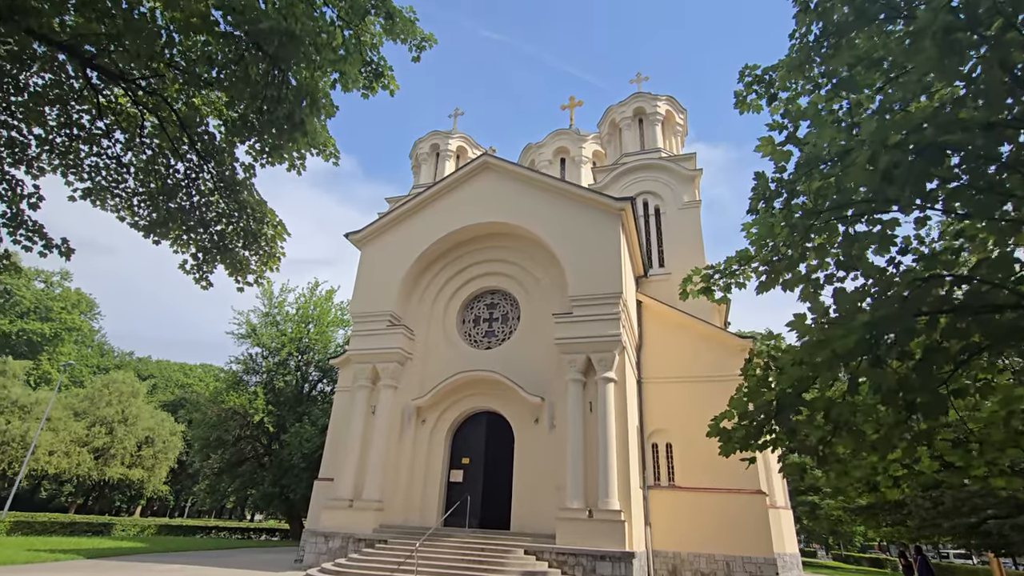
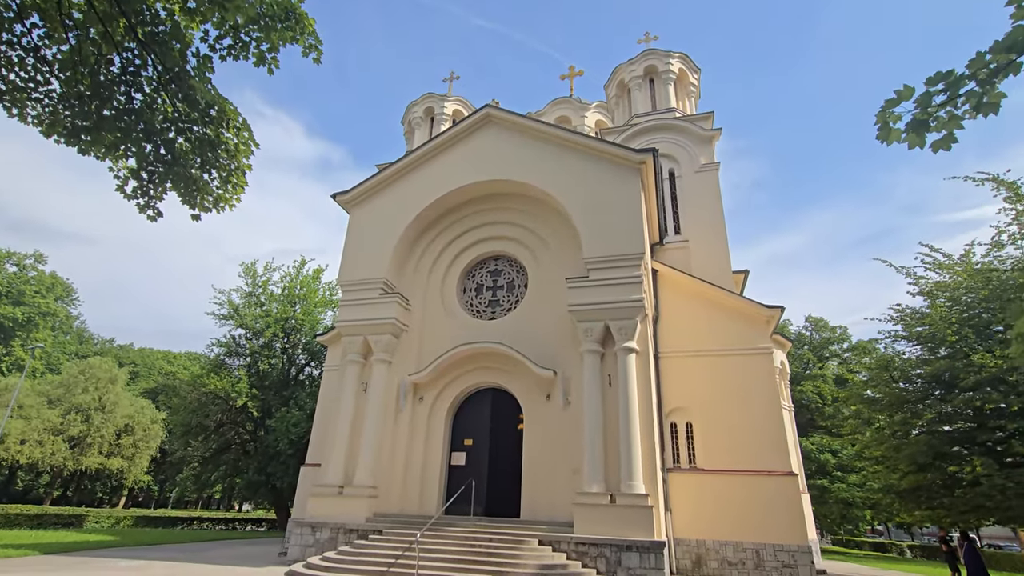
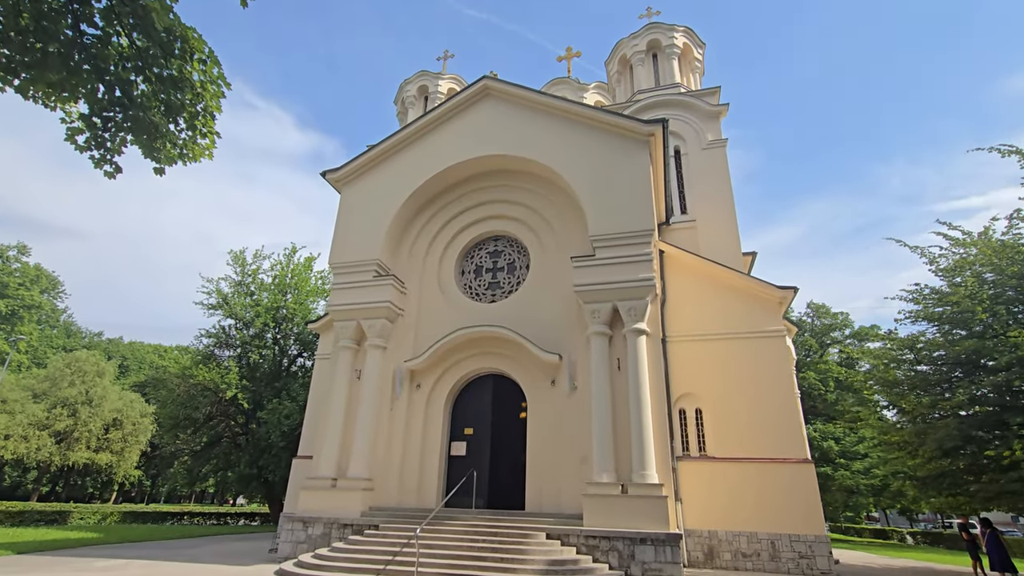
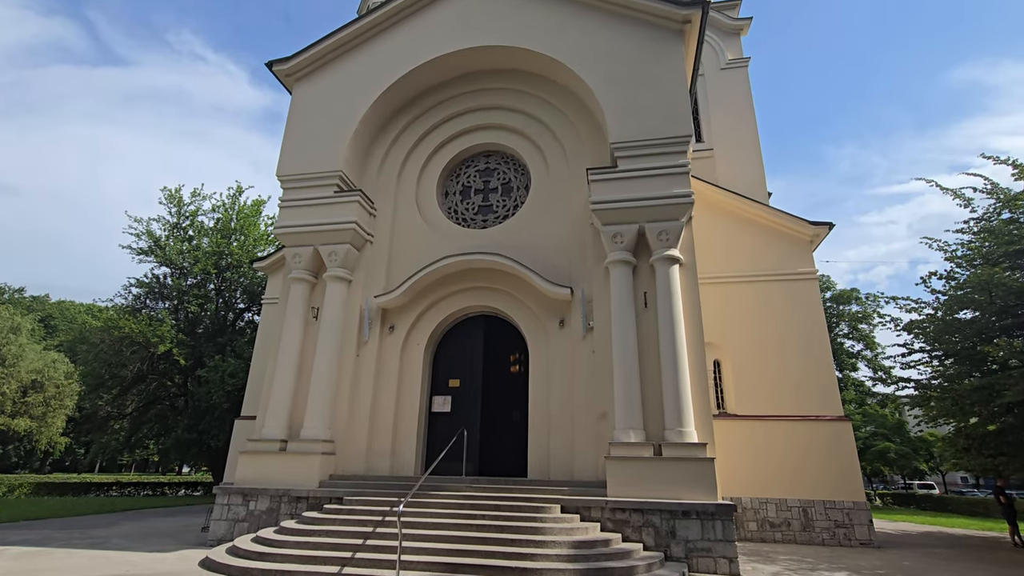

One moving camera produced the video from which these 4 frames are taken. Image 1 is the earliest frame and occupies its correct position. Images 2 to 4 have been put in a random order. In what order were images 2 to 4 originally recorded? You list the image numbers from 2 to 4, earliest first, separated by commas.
2, 3, 4
